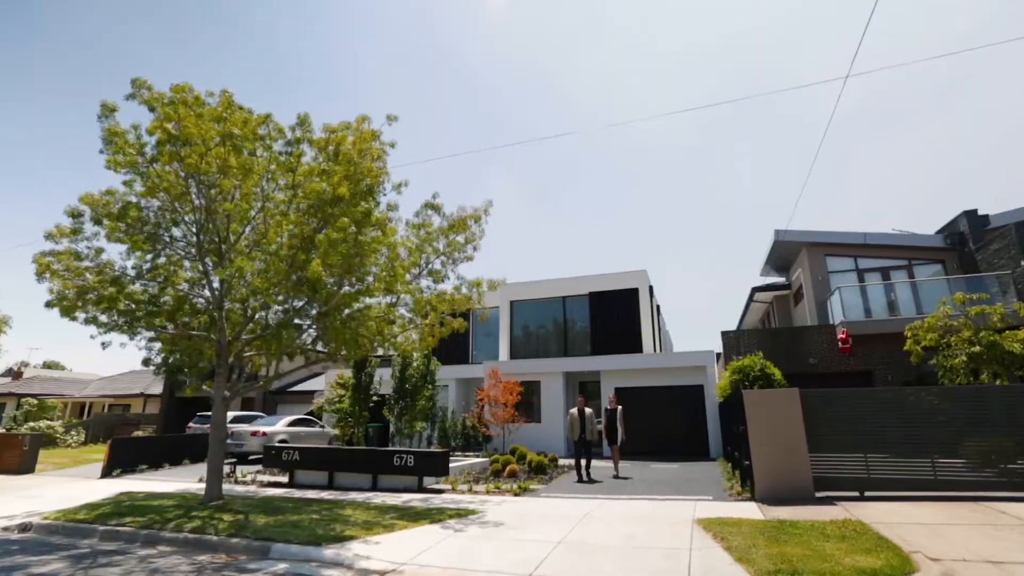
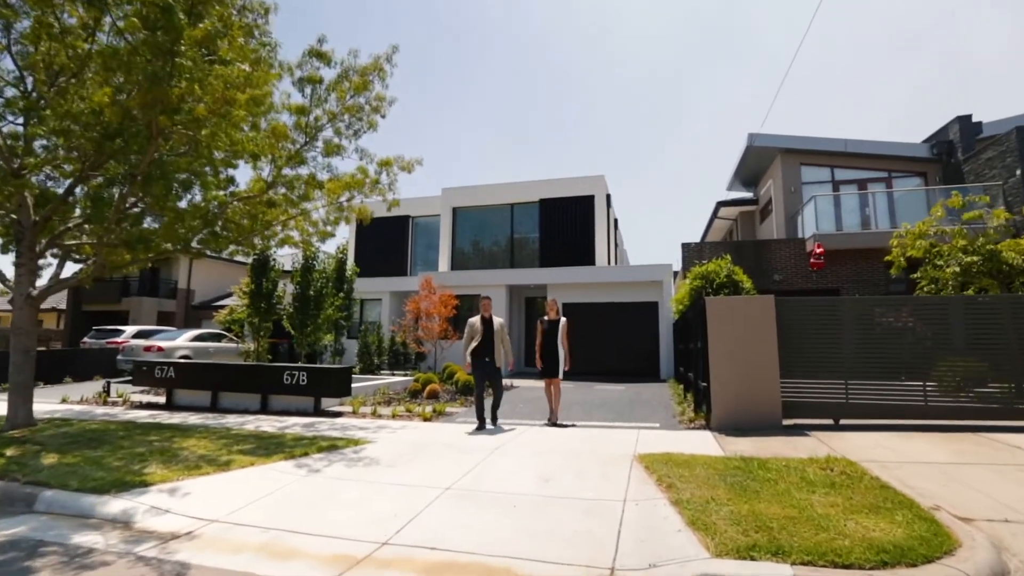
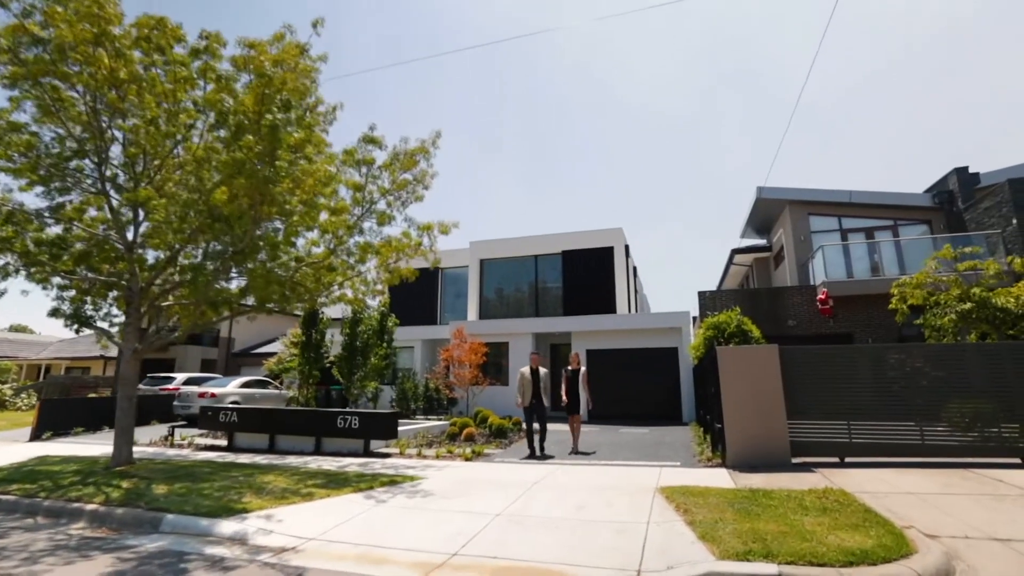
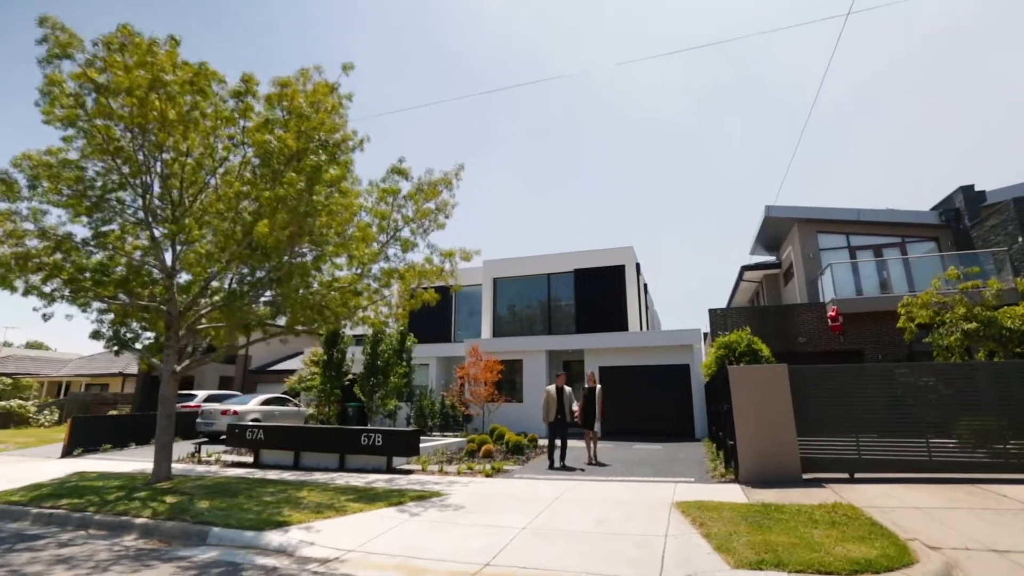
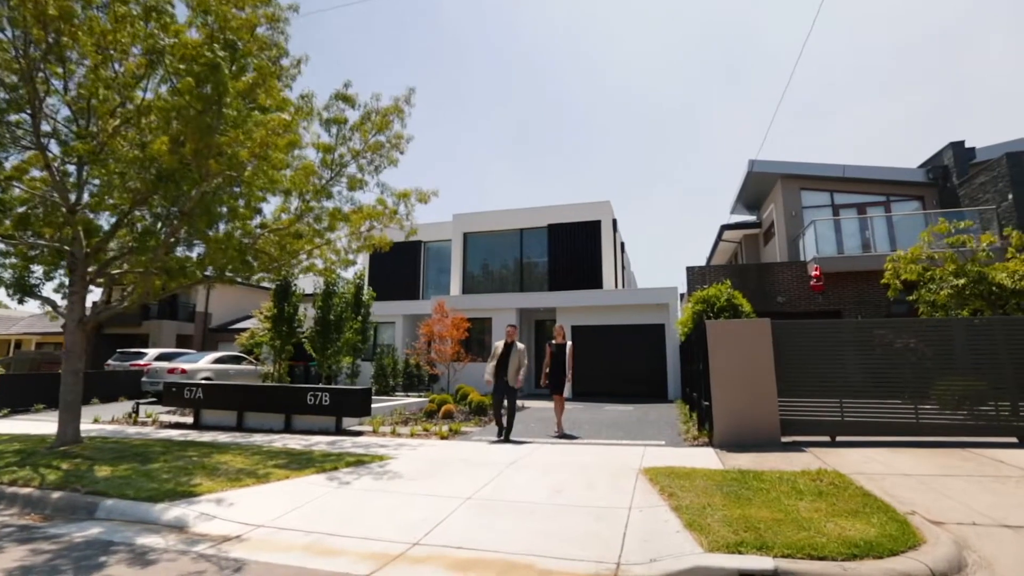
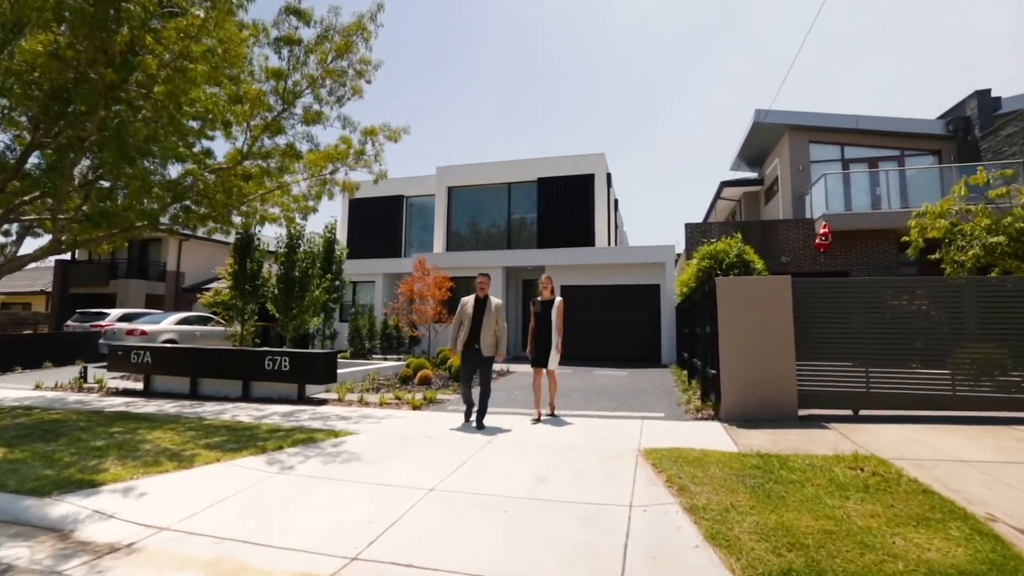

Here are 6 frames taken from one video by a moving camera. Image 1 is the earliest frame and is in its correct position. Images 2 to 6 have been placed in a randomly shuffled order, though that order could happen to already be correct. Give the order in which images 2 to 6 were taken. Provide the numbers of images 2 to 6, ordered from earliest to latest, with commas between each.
4, 3, 5, 2, 6
